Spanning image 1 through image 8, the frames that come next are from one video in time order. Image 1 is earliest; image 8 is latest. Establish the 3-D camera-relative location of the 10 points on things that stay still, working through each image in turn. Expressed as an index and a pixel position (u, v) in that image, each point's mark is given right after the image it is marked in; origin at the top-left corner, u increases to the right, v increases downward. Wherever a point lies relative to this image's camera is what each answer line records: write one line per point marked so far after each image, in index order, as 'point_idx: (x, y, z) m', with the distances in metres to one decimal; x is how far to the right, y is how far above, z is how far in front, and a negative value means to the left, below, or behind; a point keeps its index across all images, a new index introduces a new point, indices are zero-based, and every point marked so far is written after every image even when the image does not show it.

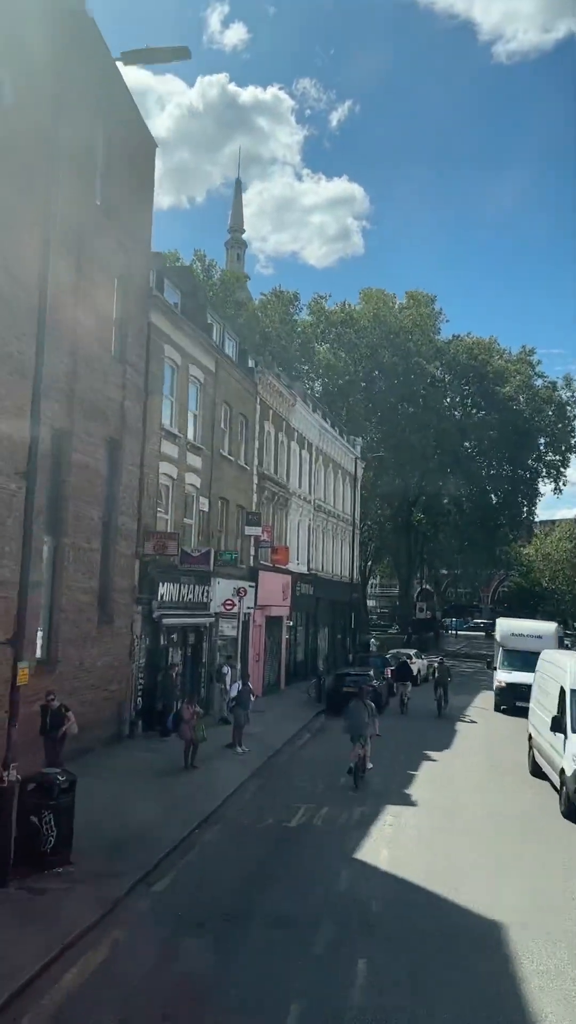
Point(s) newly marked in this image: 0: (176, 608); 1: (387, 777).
0: (-2.7, -2.3, +19.8) m
1: (+1.9, -5.0, +15.6) m
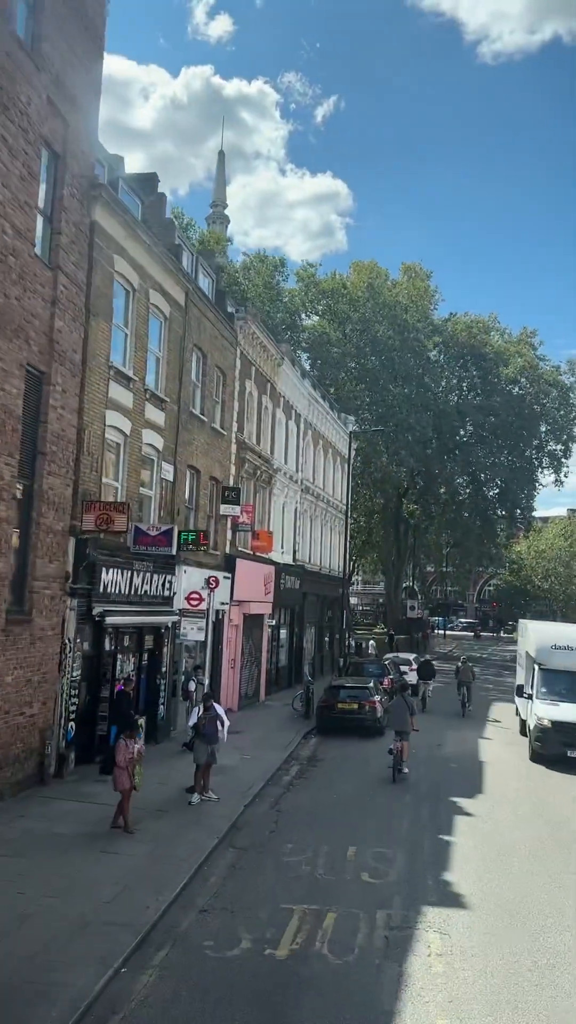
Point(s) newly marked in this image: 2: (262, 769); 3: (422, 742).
0: (-2.9, -1.7, +15.2) m
1: (+1.6, -4.4, +11.0) m
2: (-0.5, -4.8, +15.4) m
3: (+3.1, -5.3, +19.0) m
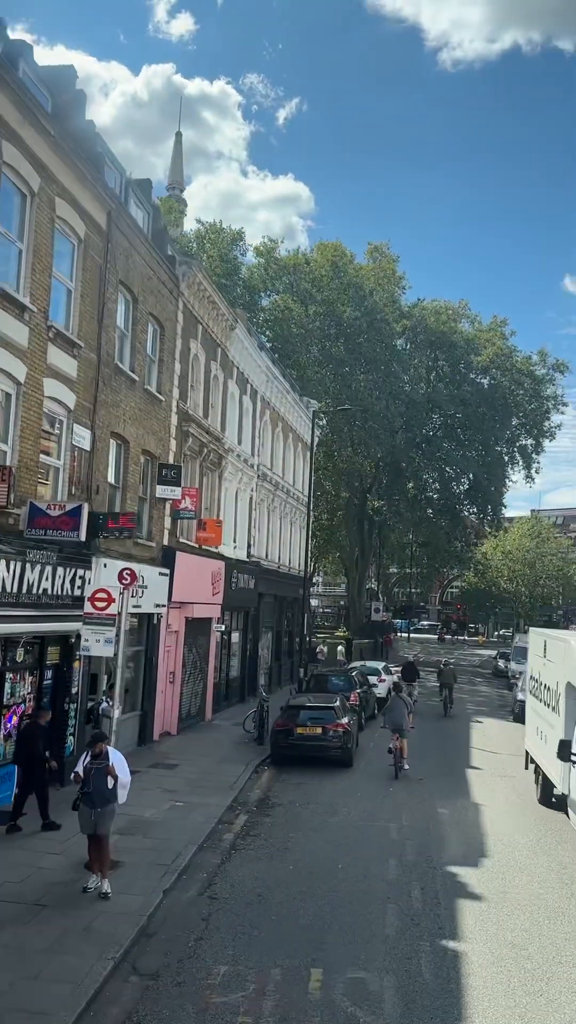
0: (-3.7, -1.3, +11.4) m
1: (+1.0, -4.0, +7.5) m
2: (-1.3, -4.4, +11.8) m
3: (+2.1, -5.0, +15.5) m
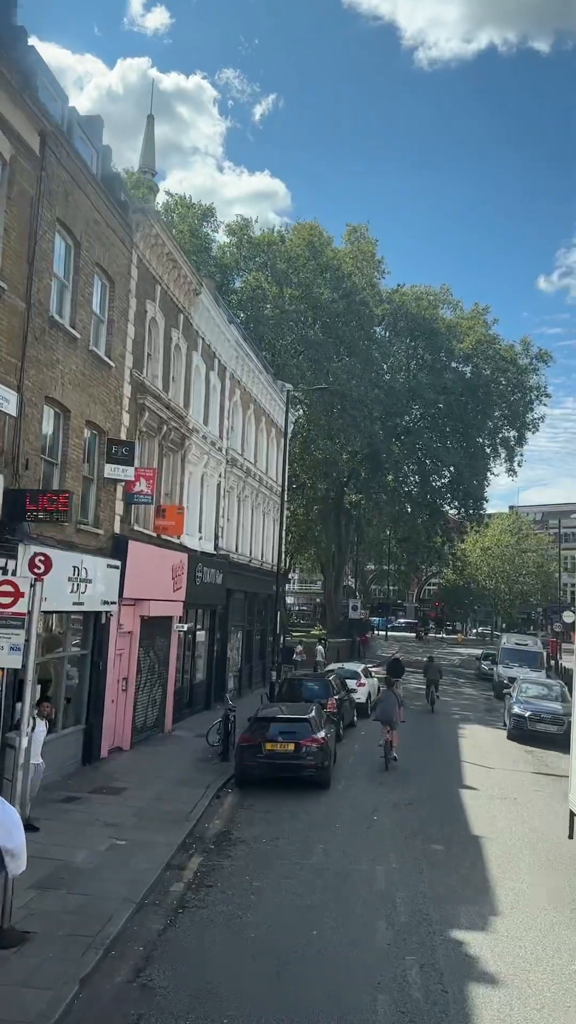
0: (-4.1, -1.0, +9.1) m
1: (+0.7, -3.8, +5.3) m
2: (-1.7, -4.1, +9.5) m
3: (+1.5, -4.7, +13.4) m
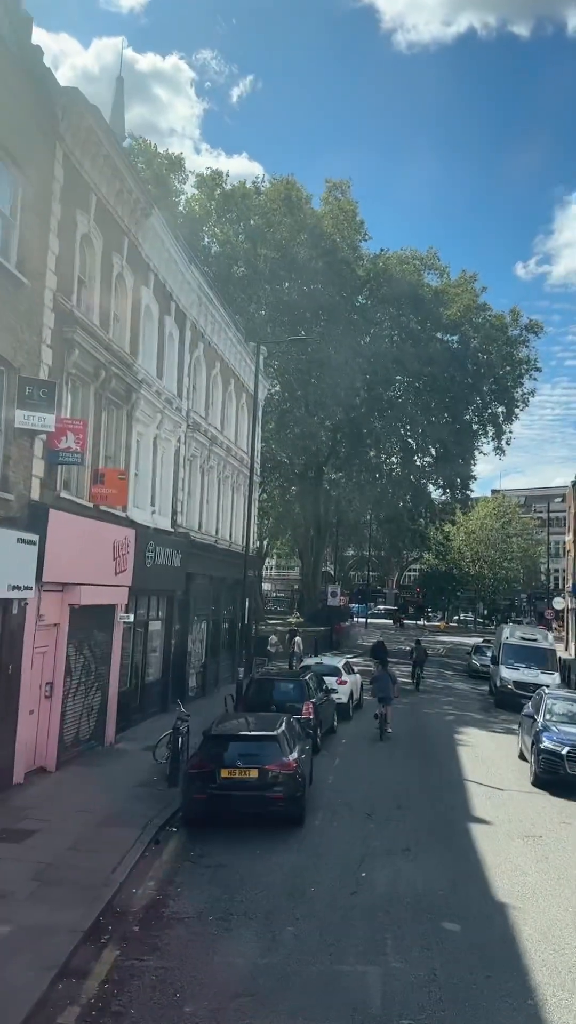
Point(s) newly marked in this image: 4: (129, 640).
0: (-4.5, -0.5, +5.8) m
1: (+0.5, -3.3, +2.2) m
2: (-2.1, -3.6, +6.3) m
3: (+1.1, -4.1, +10.2) m
4: (-3.2, -2.6, +16.9) m
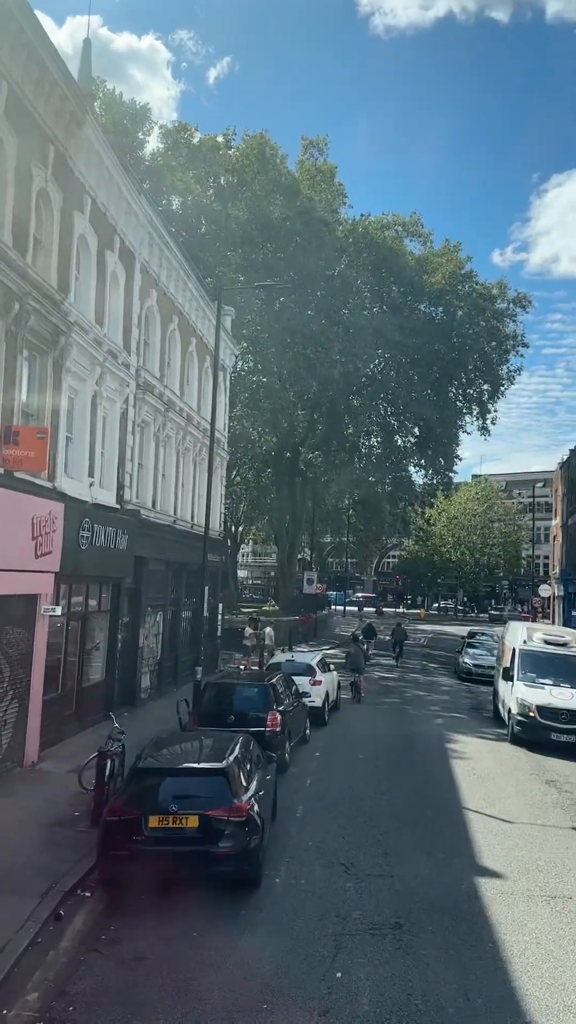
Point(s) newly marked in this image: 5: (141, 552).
0: (-4.8, -0.2, +2.9) m
1: (+0.2, -3.1, -0.5) m
2: (-2.5, -3.3, +3.6) m
3: (+0.6, -3.7, +7.6) m
4: (-3.9, -2.1, +14.1) m
5: (-3.2, -0.9, +18.2) m
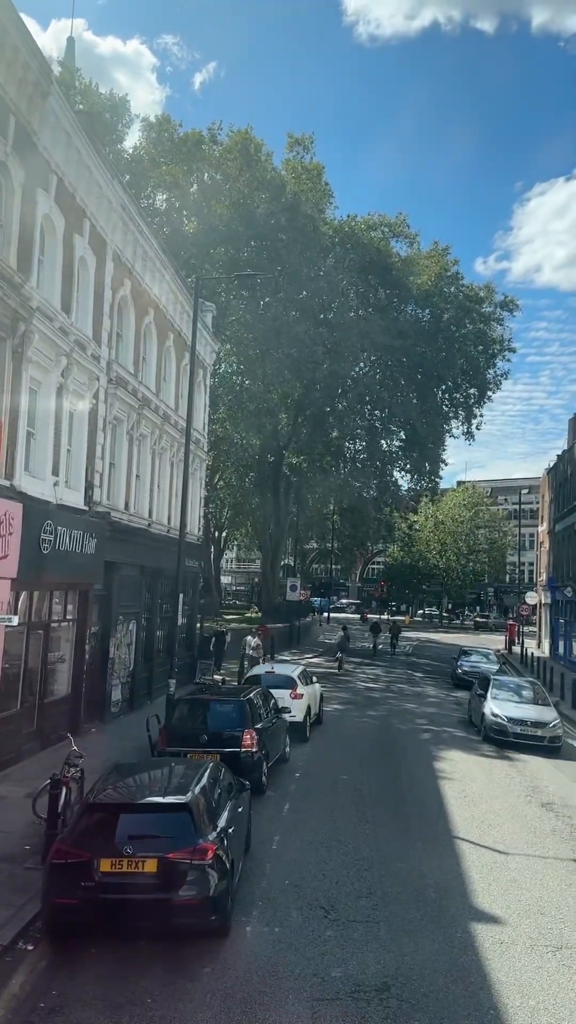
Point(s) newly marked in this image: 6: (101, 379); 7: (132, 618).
0: (-5.0, -0.1, +1.8) m
1: (+0.1, -3.0, -1.5) m
2: (-2.6, -3.2, +2.5) m
3: (+0.4, -3.7, +6.6) m
4: (-4.2, -2.1, +13.1) m
5: (-3.6, -0.9, +17.1) m
6: (-3.7, +2.6, +16.4) m
7: (-3.6, -2.4, +19.1) m
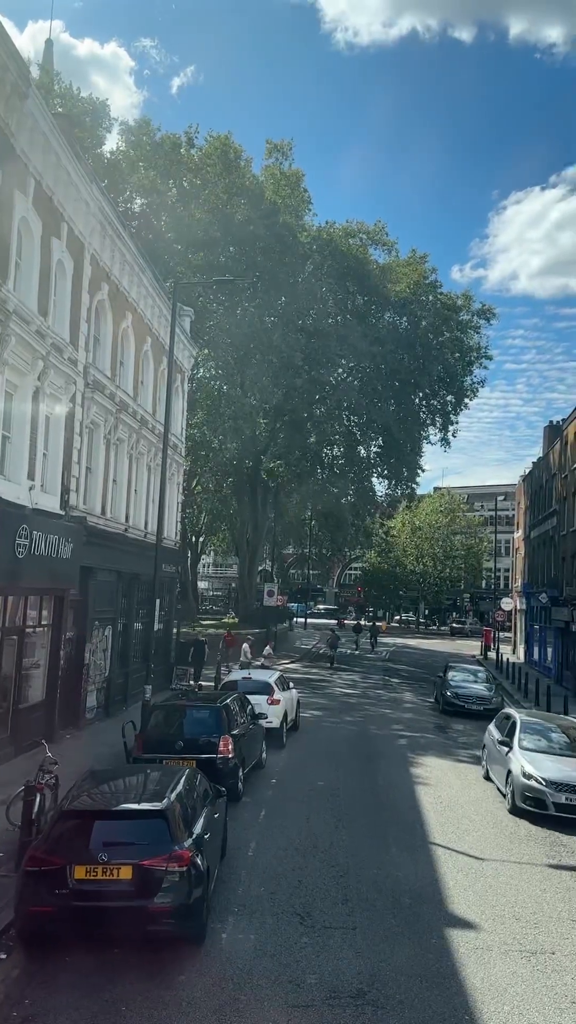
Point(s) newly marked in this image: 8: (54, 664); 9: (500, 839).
0: (-5.0, -0.1, +1.7) m
1: (+0.2, -3.0, -1.5) m
2: (-2.7, -3.3, +2.4) m
3: (+0.2, -3.8, +6.6) m
4: (-4.6, -2.2, +12.9) m
5: (-4.1, -1.0, +17.0) m
6: (-4.1, +2.5, +16.3) m
7: (-4.1, -2.5, +19.0) m
8: (-4.4, -2.8, +15.7) m
9: (+2.8, -4.3, +11.1) m
